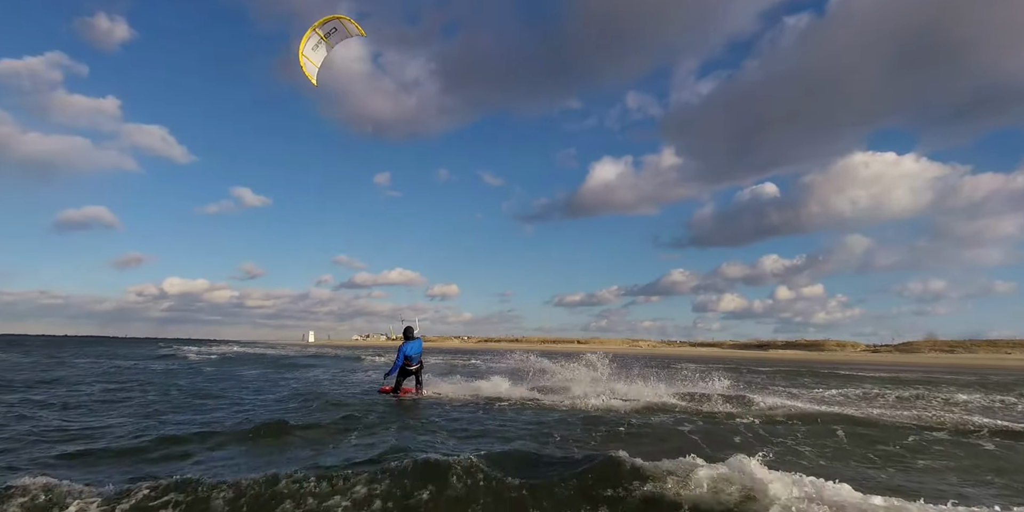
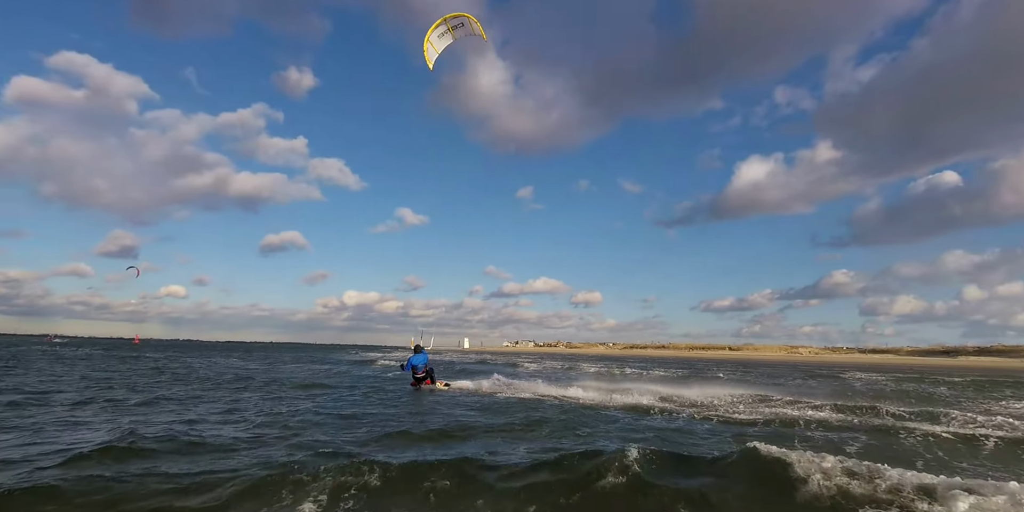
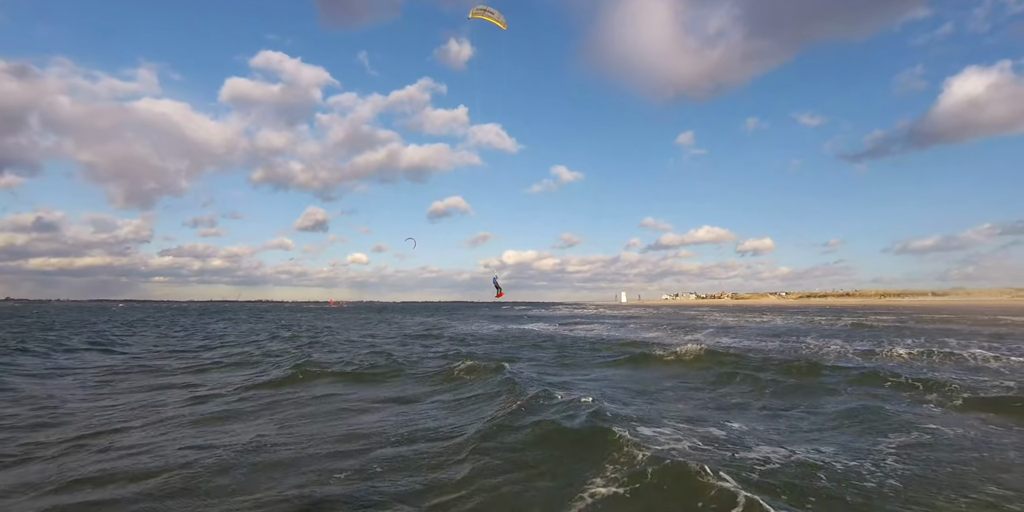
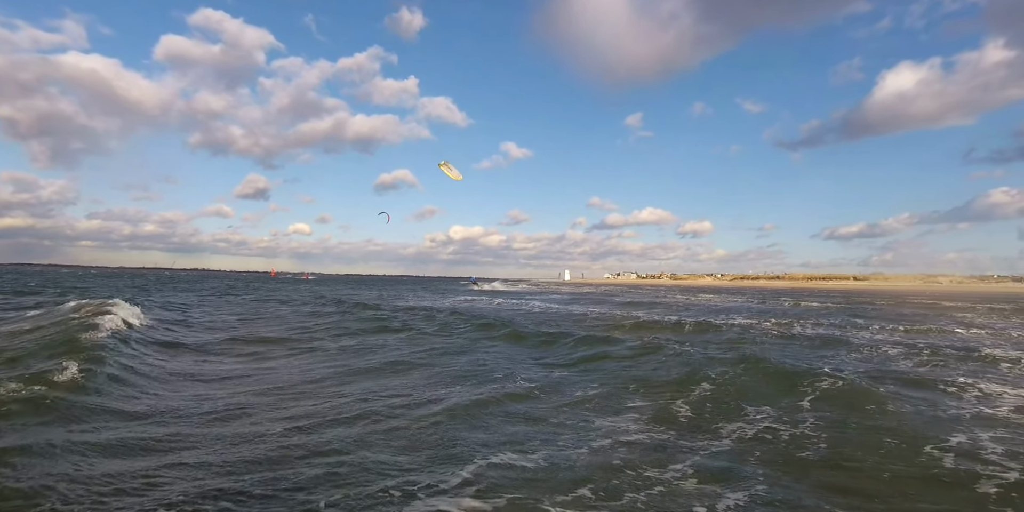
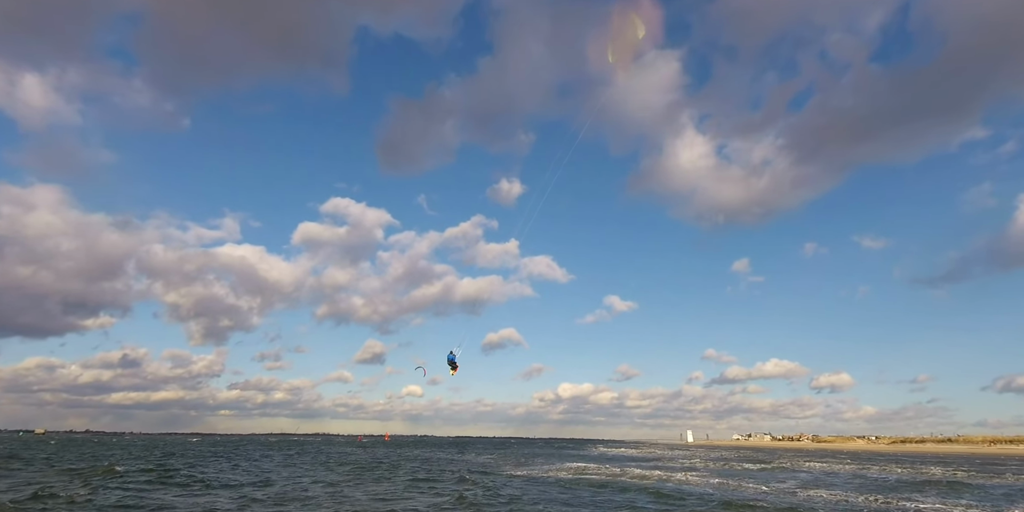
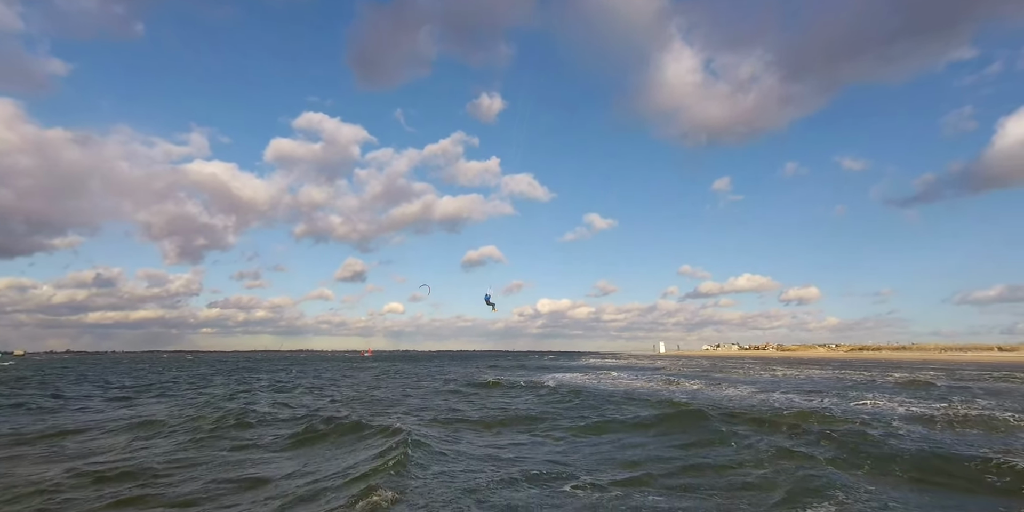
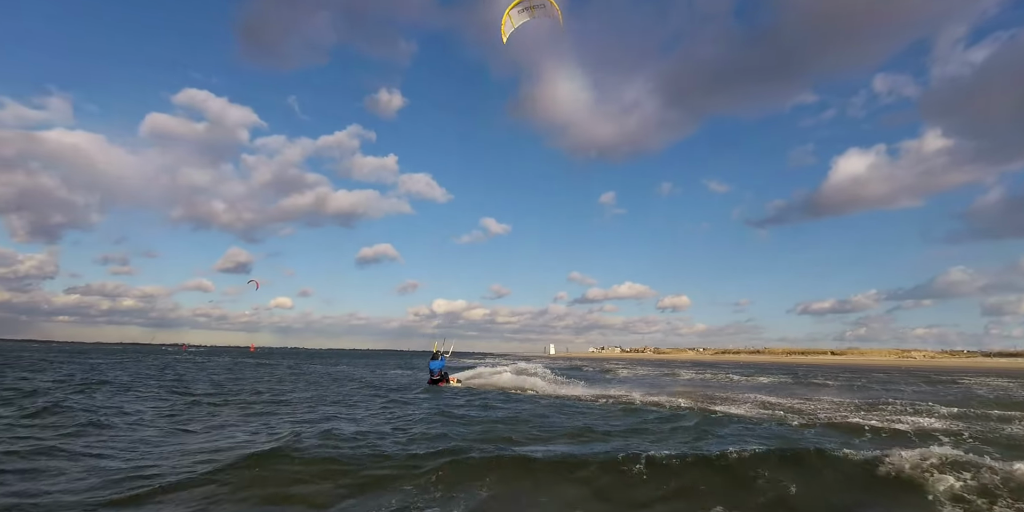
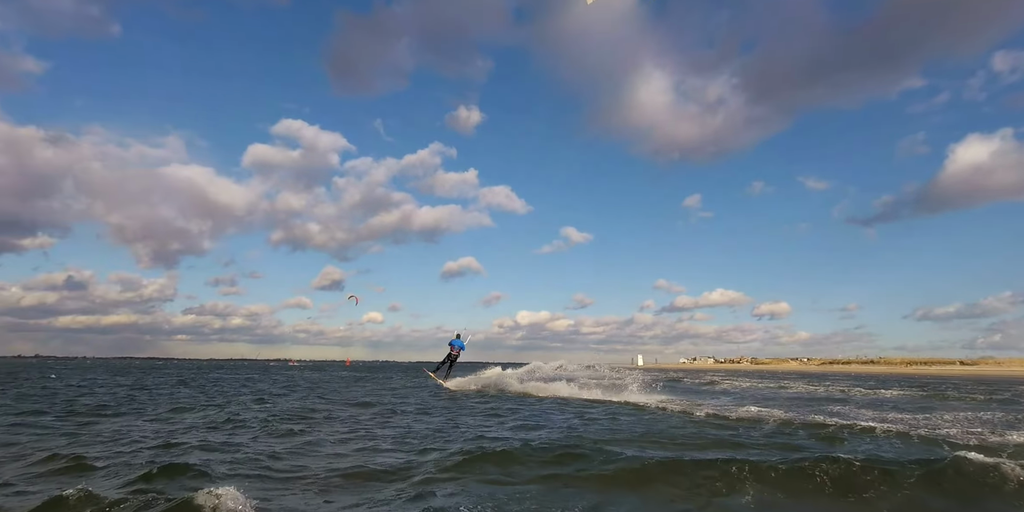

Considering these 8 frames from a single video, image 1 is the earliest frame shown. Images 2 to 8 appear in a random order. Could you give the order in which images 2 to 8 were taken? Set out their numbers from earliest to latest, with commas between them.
2, 7, 8, 5, 6, 3, 4
